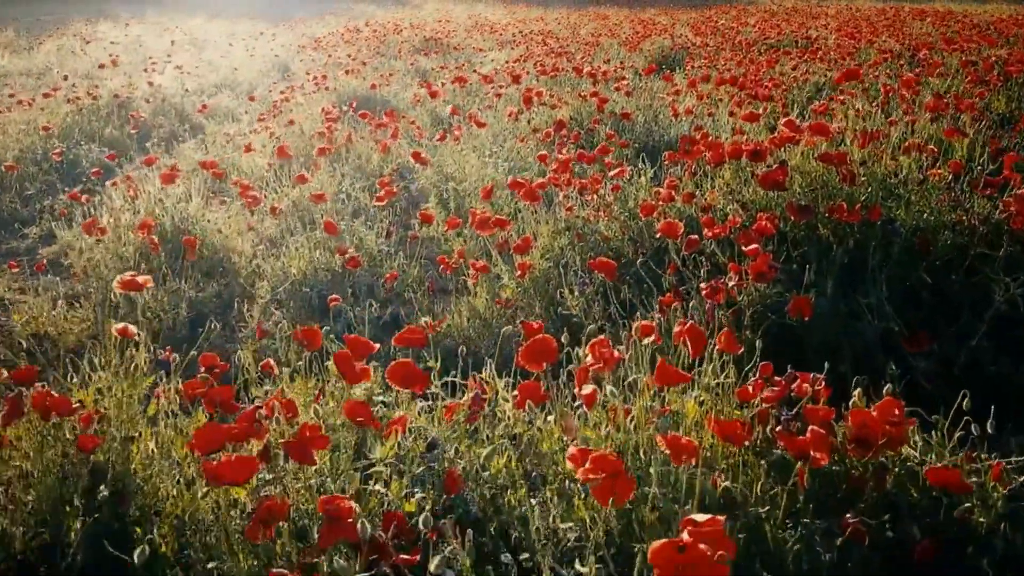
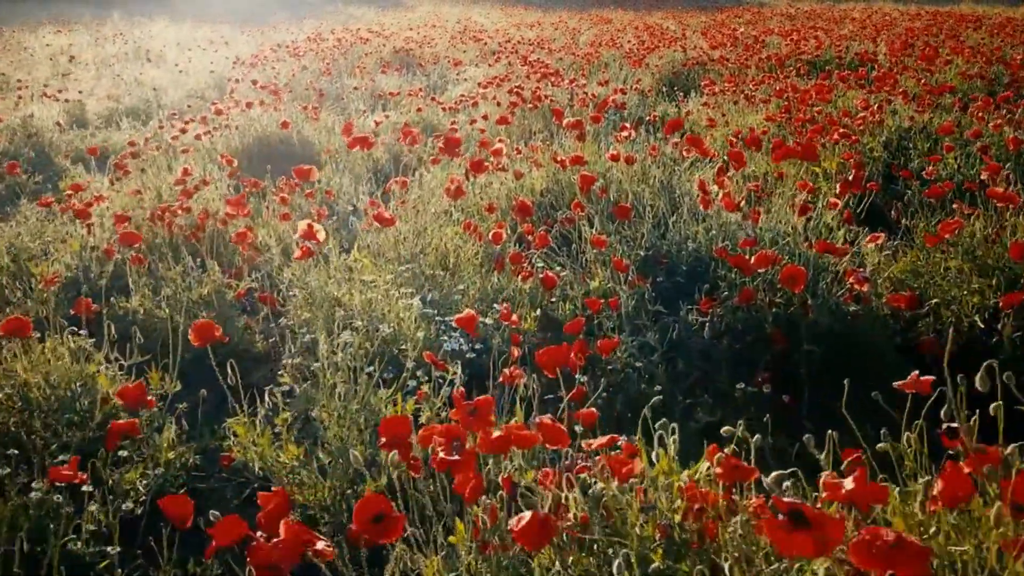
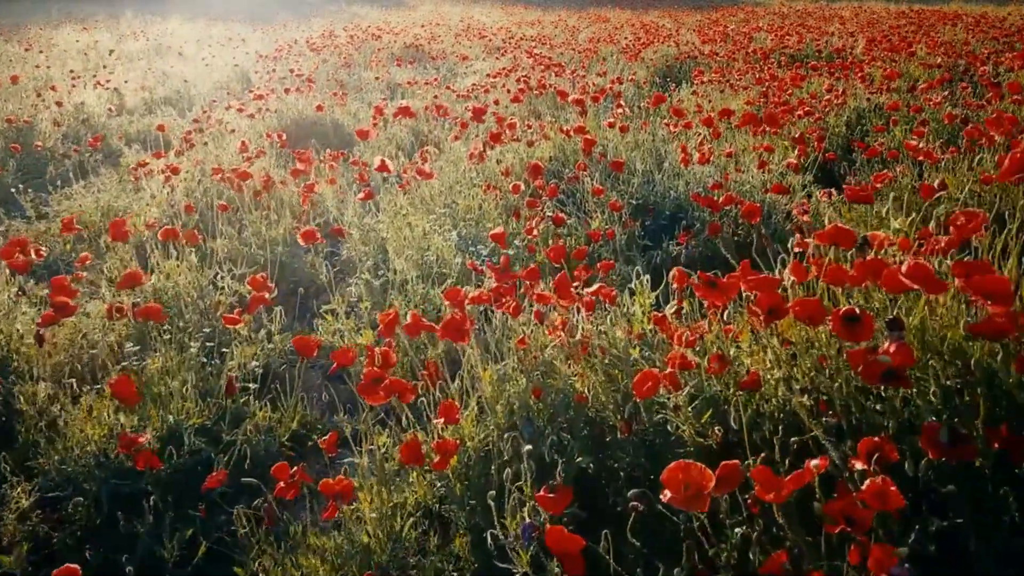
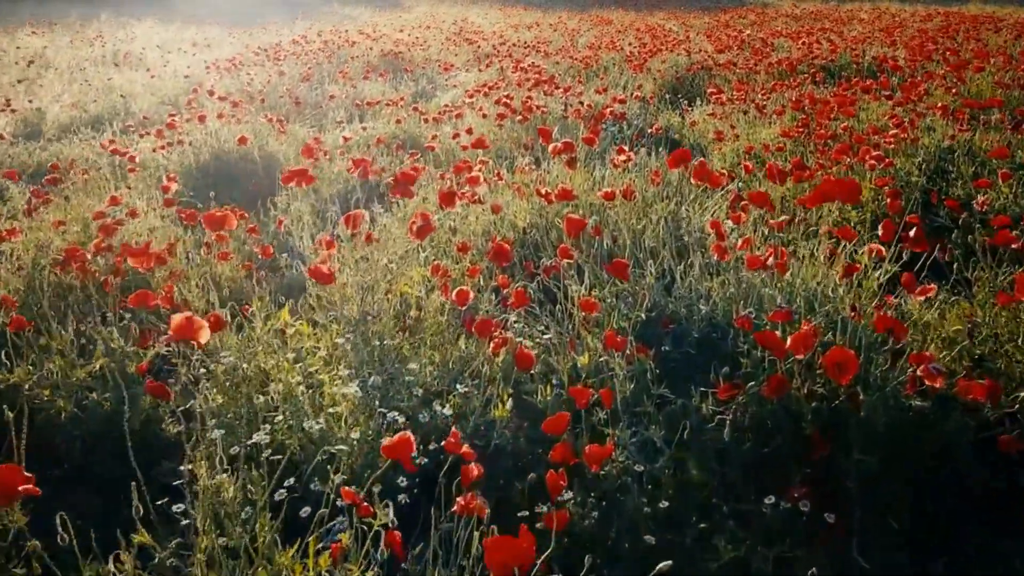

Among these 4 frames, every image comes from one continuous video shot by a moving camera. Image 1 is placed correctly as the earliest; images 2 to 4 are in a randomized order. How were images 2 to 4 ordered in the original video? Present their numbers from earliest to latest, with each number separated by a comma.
3, 2, 4
